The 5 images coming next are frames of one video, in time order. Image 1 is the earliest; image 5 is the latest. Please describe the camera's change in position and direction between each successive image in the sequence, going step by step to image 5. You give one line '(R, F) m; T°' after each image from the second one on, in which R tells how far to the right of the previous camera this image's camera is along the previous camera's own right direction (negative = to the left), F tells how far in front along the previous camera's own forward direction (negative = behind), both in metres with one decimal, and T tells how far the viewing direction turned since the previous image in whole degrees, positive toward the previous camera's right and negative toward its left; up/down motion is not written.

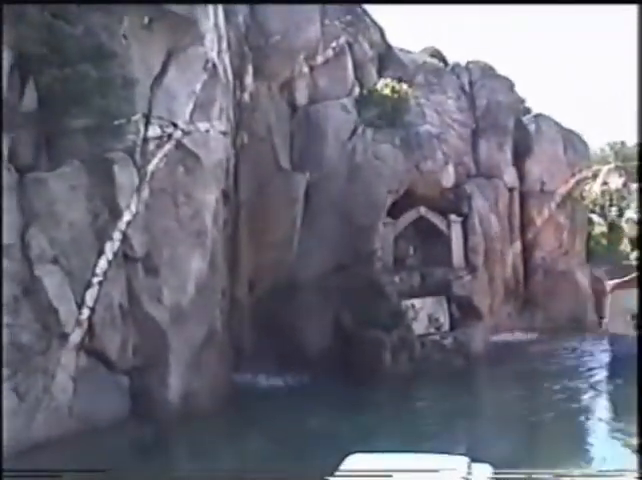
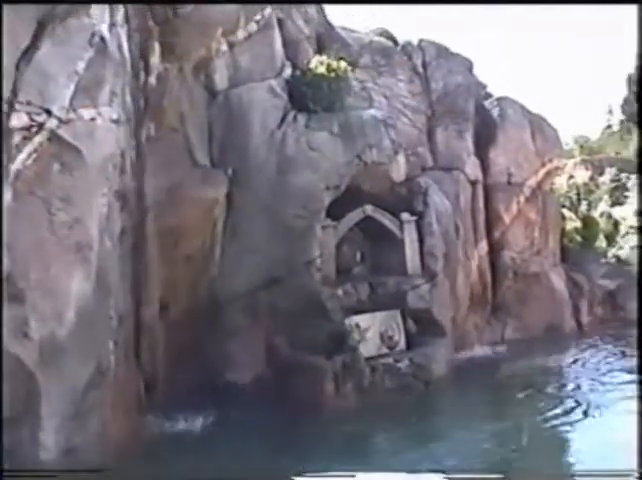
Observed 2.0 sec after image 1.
(+0.4, +1.7) m; +2°
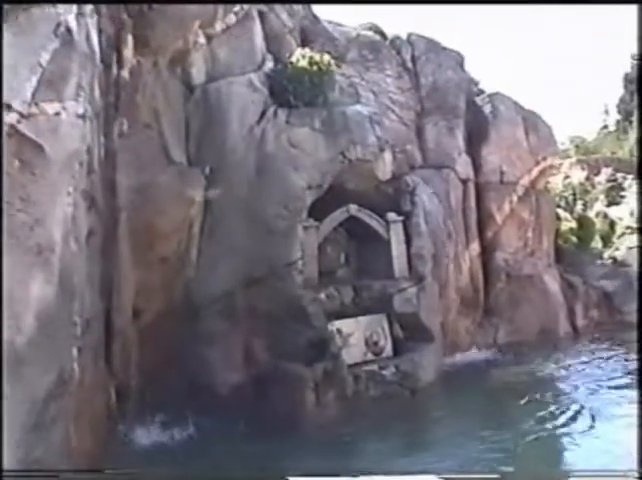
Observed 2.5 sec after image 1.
(+0.1, +0.4) m; 0°
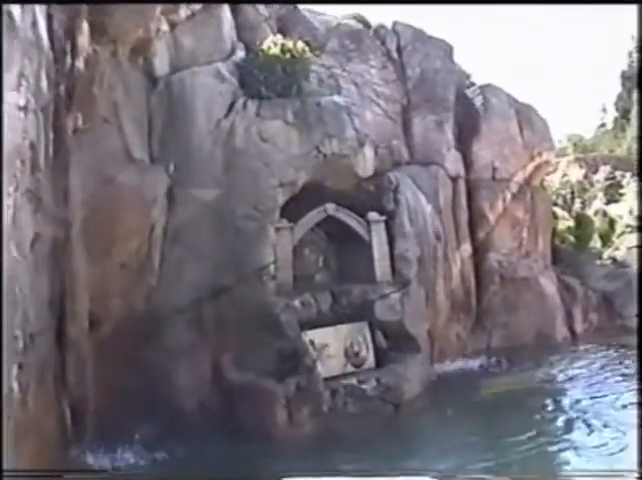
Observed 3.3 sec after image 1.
(+0.2, +0.7) m; 0°
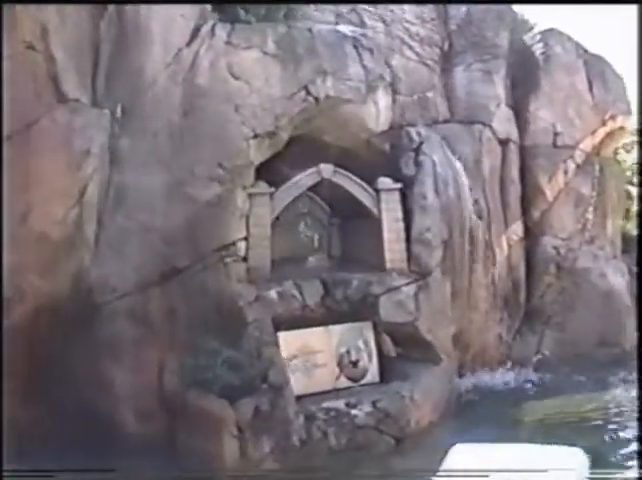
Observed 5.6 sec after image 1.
(+0.5, +1.9) m; -4°
